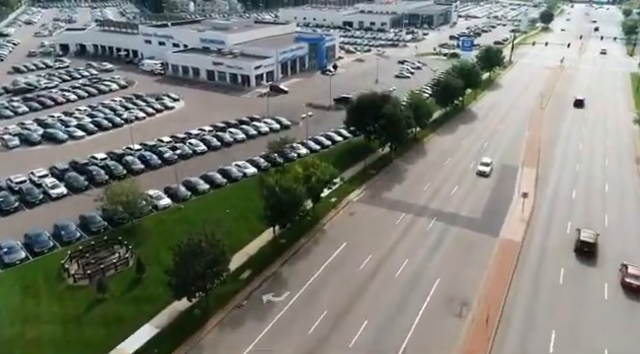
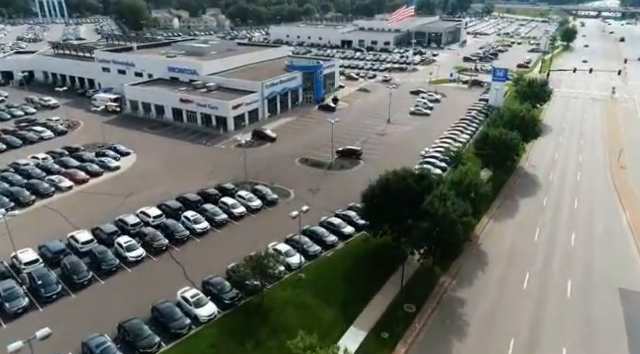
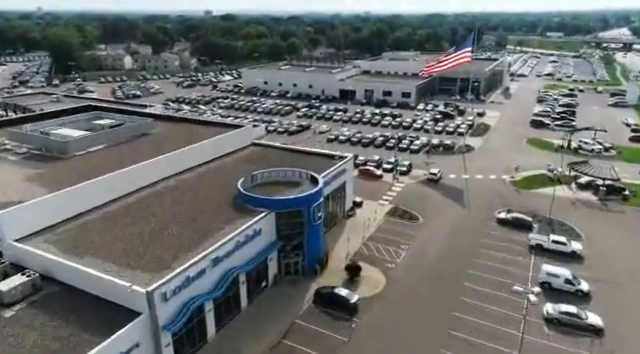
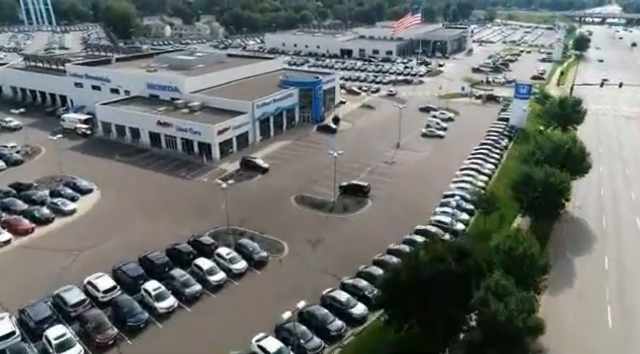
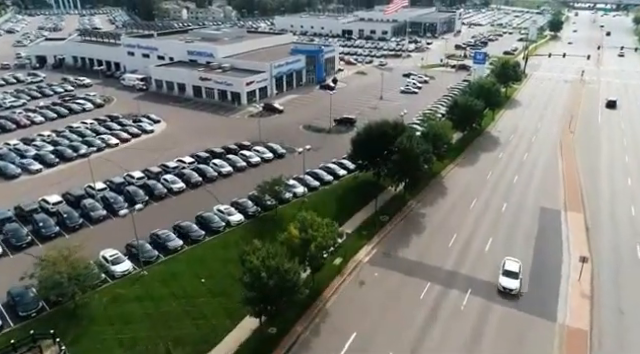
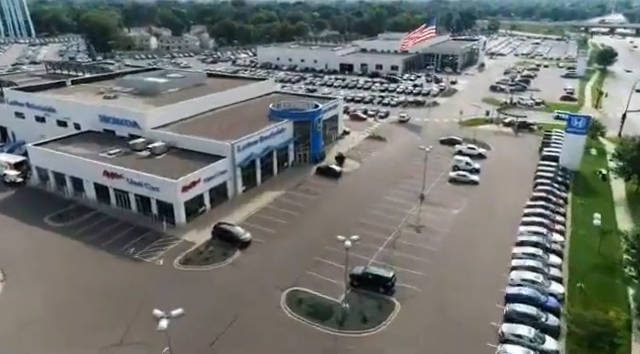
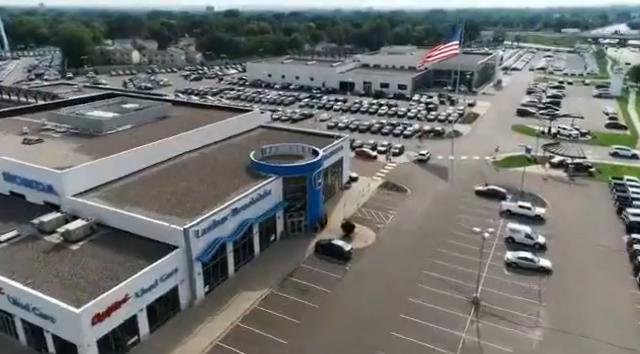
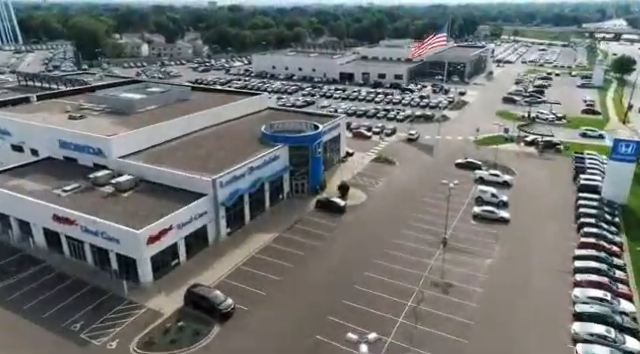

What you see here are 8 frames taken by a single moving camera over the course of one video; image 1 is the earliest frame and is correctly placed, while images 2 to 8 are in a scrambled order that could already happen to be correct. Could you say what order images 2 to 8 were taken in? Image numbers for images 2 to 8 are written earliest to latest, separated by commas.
5, 2, 4, 6, 8, 7, 3
